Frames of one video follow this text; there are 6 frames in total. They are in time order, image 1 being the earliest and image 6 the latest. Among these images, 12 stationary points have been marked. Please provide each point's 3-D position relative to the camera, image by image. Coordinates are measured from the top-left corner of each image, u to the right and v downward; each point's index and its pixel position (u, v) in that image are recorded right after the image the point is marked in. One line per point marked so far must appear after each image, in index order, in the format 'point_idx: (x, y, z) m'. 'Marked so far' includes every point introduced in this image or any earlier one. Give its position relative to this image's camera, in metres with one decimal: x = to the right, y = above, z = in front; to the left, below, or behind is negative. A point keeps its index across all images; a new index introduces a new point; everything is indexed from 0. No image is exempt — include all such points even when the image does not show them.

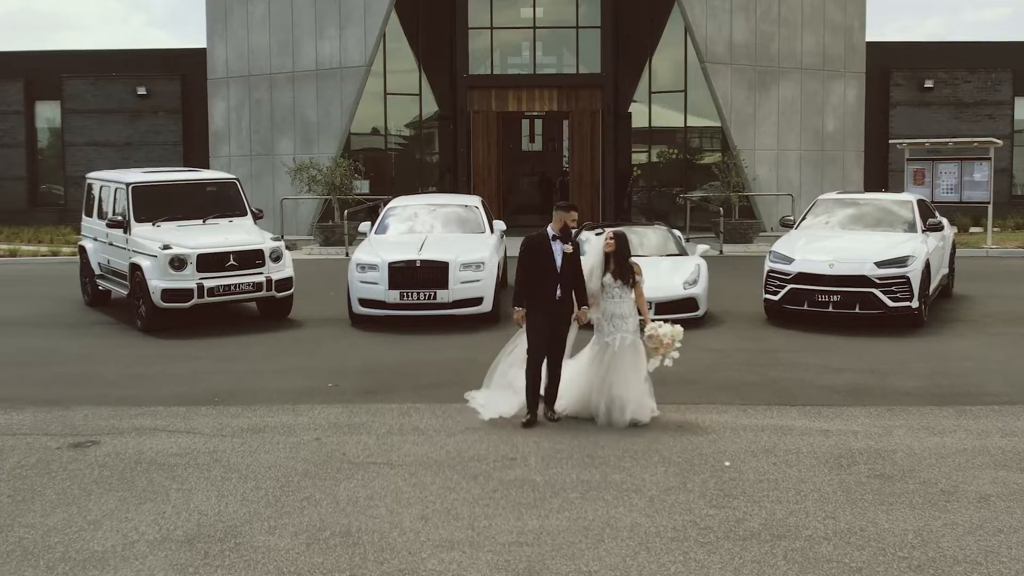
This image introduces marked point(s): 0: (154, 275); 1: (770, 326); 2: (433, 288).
0: (-6.4, +0.2, +11.0) m
1: (+4.7, -0.7, +11.2) m
2: (-1.4, 0.0, +11.0) m
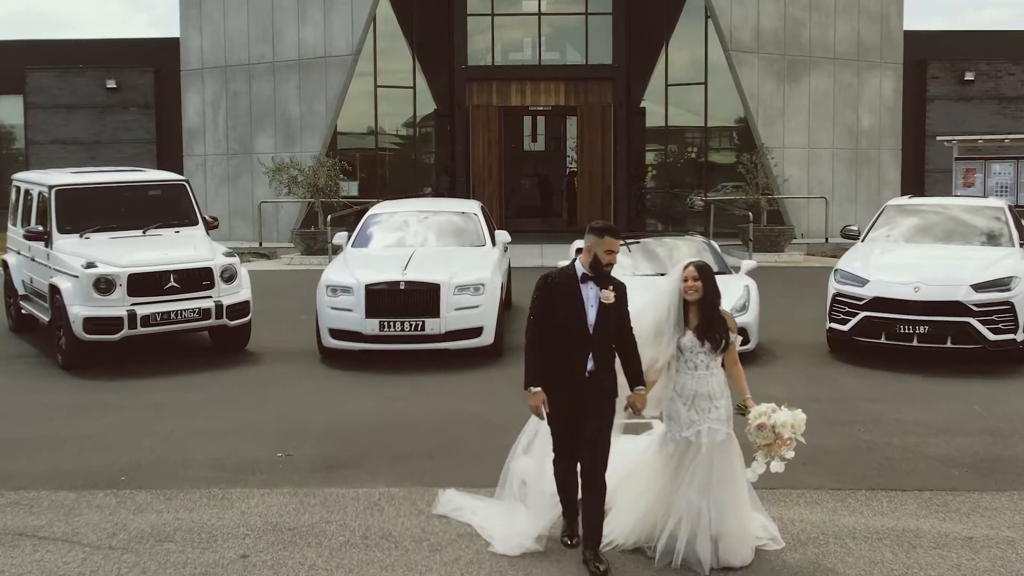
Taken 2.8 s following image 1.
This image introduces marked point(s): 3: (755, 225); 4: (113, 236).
0: (-6.3, -0.2, +8.9) m
1: (+4.8, -1.1, +9.1) m
2: (-1.3, -0.4, +8.9) m
3: (+7.3, +1.9, +18.5) m
4: (-6.3, +0.8, +9.8) m
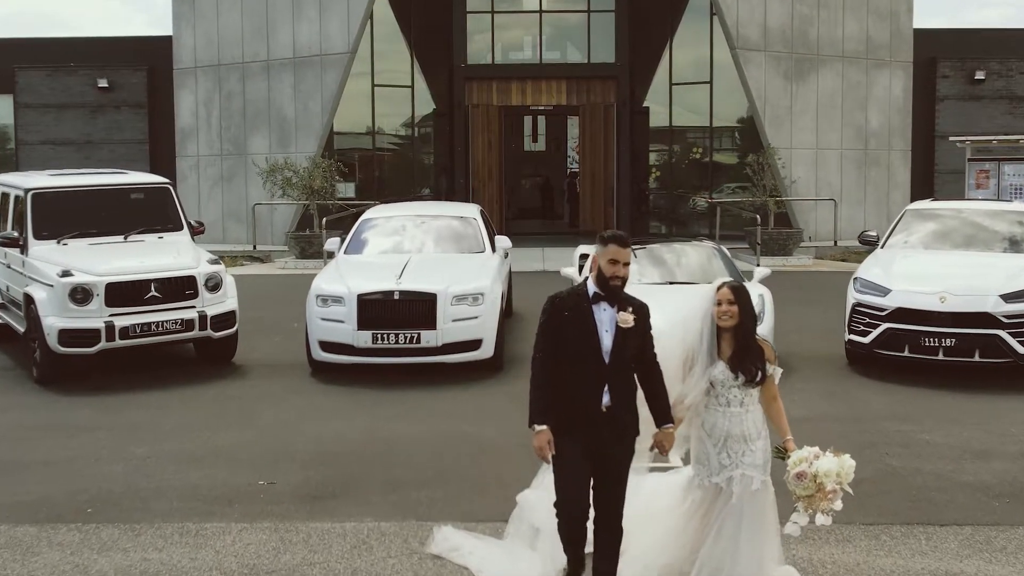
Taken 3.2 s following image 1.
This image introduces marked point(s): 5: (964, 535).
0: (-6.3, -0.3, +8.4) m
1: (+4.8, -1.2, +8.6) m
2: (-1.3, -0.5, +8.4) m
3: (+7.3, +1.7, +18.0) m
4: (-6.3, +0.7, +9.3) m
5: (+3.8, -2.1, +5.2) m
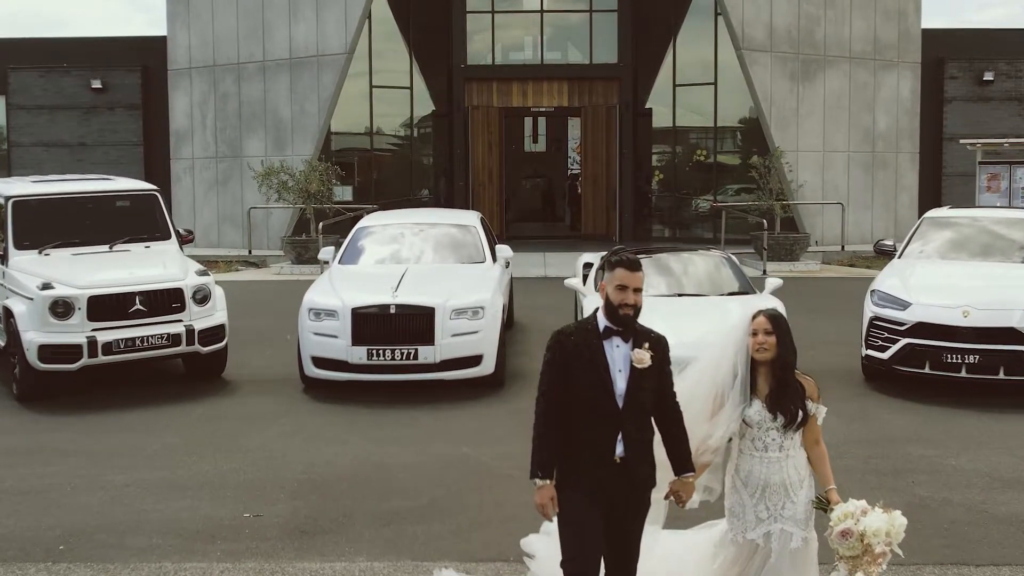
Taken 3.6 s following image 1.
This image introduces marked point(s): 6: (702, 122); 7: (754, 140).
0: (-6.2, -0.5, +8.0) m
1: (+4.8, -1.4, +8.2) m
2: (-1.3, -0.7, +8.0) m
3: (+7.3, +1.6, +17.6) m
4: (-6.3, +0.5, +8.9) m
5: (+3.8, -2.2, +4.8) m
6: (+6.1, +5.3, +20.0) m
7: (+7.5, +4.7, +19.4) m
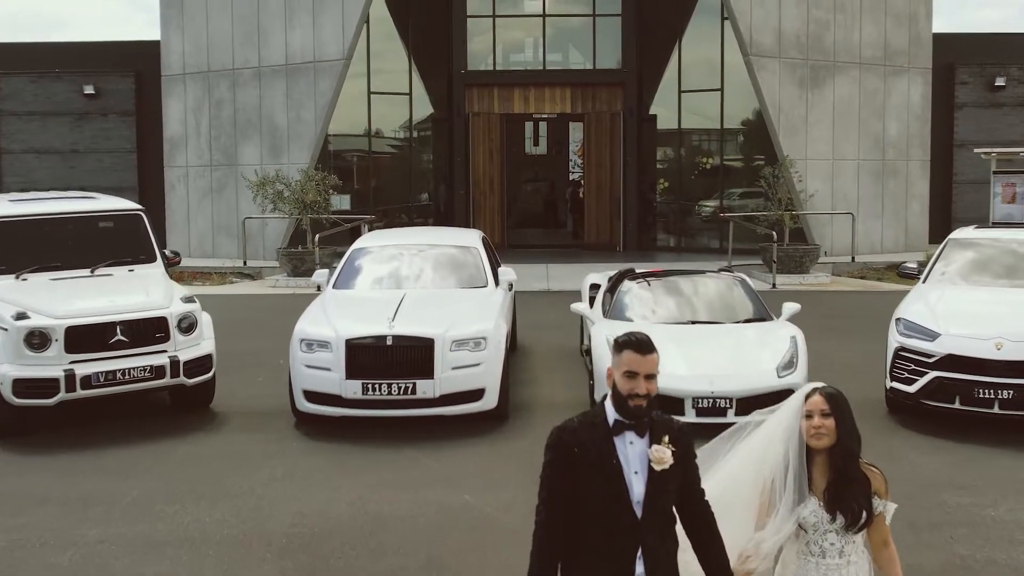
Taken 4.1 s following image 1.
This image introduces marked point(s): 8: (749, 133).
0: (-6.2, -0.8, +7.5) m
1: (+4.9, -1.8, +7.7) m
2: (-1.2, -1.1, +7.5) m
3: (+7.4, +1.2, +17.2) m
4: (-6.2, +0.2, +8.4) m
5: (+3.9, -2.6, +4.3) m
6: (+6.2, +5.0, +19.5) m
7: (+7.6, +4.3, +19.0) m
8: (+7.3, +4.8, +19.0) m
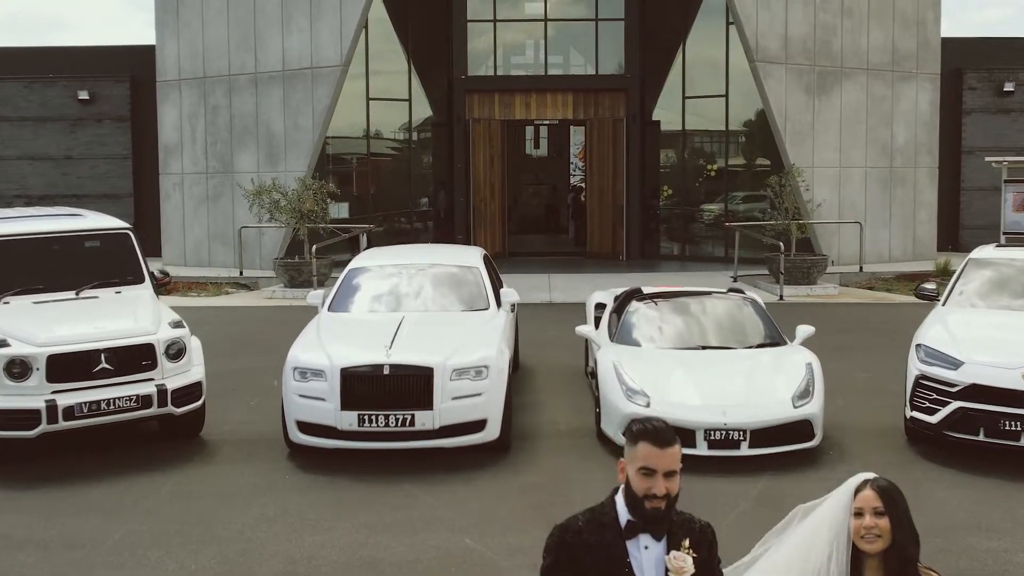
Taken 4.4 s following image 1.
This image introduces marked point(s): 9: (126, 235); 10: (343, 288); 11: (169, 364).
0: (-6.1, -1.1, +7.2) m
1: (+4.9, -2.1, +7.4) m
2: (-1.2, -1.4, +7.2) m
3: (+7.4, +0.9, +16.8) m
4: (-6.2, -0.2, +8.1) m
5: (+3.9, -2.9, +4.0) m
6: (+6.2, +4.7, +19.2) m
7: (+7.6, +4.0, +18.6) m
8: (+7.3, +4.5, +18.7) m
9: (-5.4, +0.7, +8.7) m
10: (-2.5, +0.1, +9.0) m
11: (-4.2, -0.9, +7.7) m
